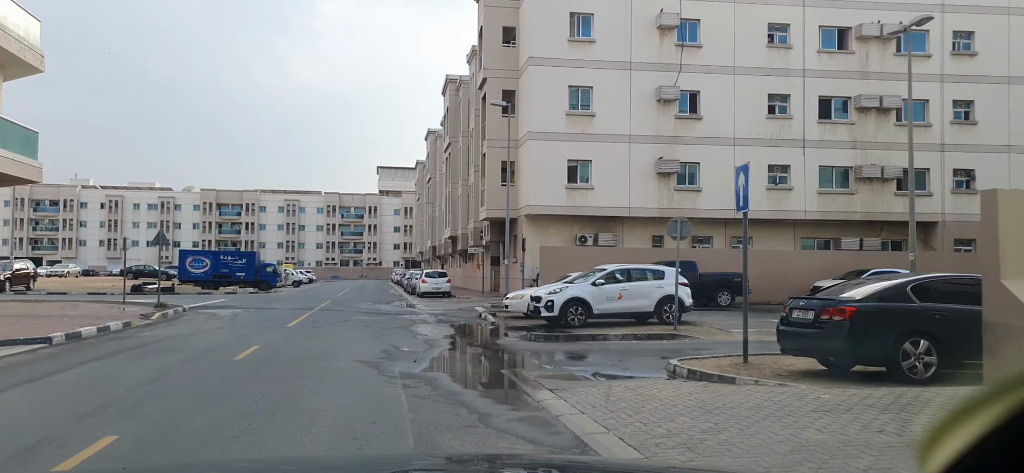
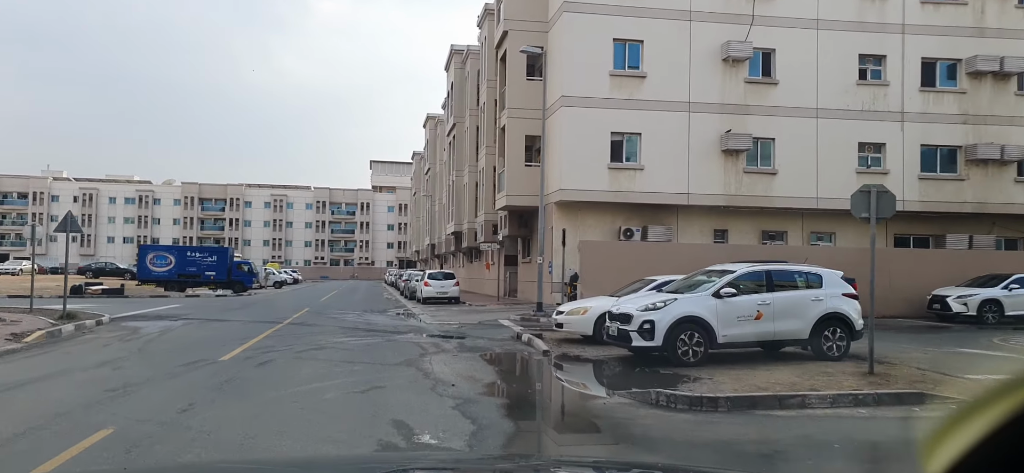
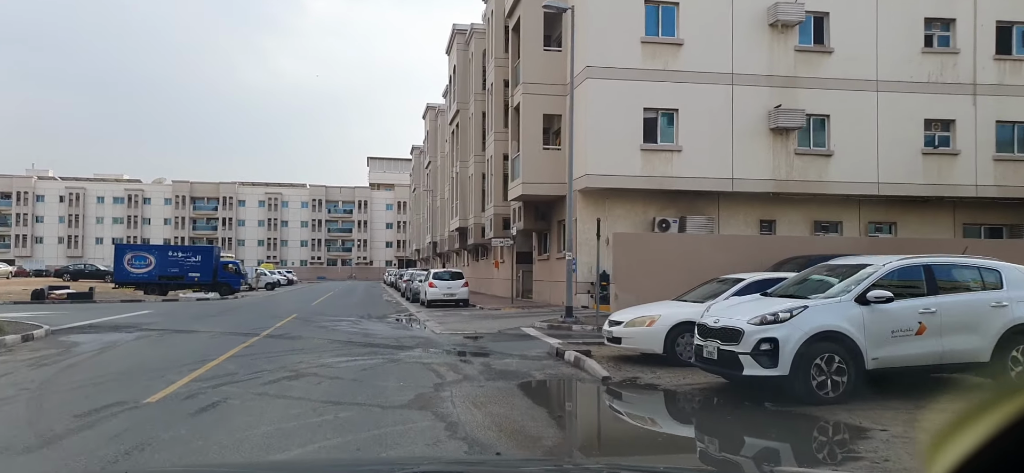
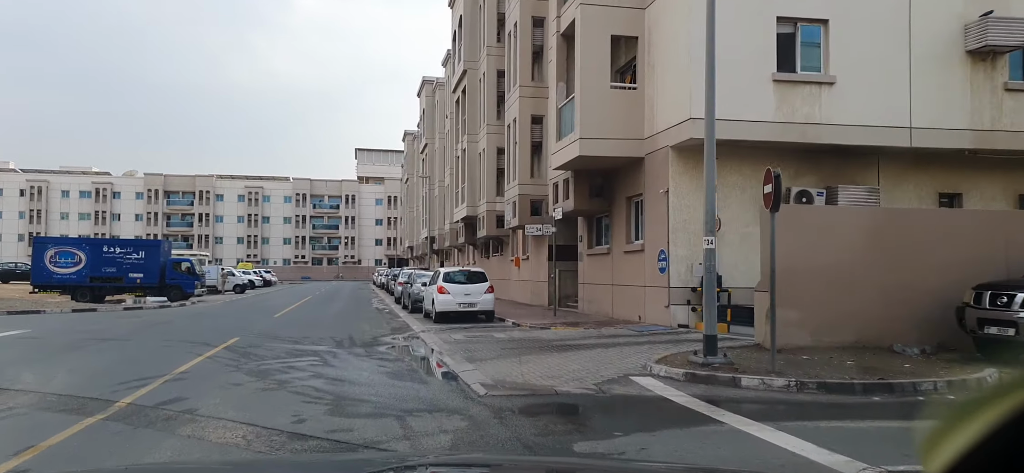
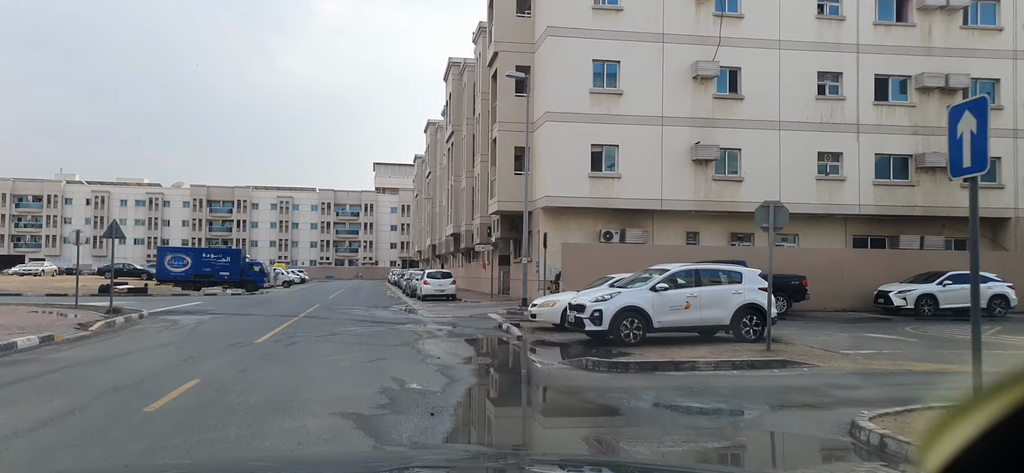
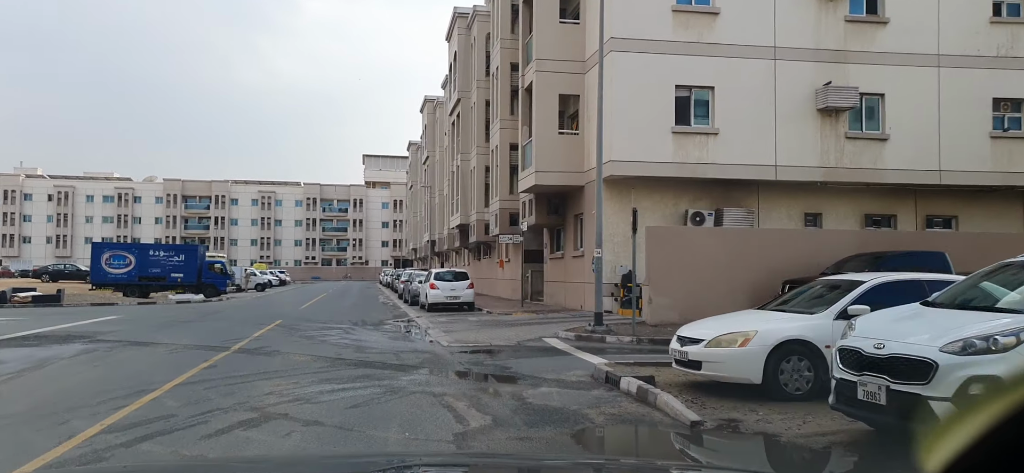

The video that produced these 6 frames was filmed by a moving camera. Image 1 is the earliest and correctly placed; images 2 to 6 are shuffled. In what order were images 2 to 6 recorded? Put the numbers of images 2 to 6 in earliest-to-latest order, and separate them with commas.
5, 2, 3, 6, 4
